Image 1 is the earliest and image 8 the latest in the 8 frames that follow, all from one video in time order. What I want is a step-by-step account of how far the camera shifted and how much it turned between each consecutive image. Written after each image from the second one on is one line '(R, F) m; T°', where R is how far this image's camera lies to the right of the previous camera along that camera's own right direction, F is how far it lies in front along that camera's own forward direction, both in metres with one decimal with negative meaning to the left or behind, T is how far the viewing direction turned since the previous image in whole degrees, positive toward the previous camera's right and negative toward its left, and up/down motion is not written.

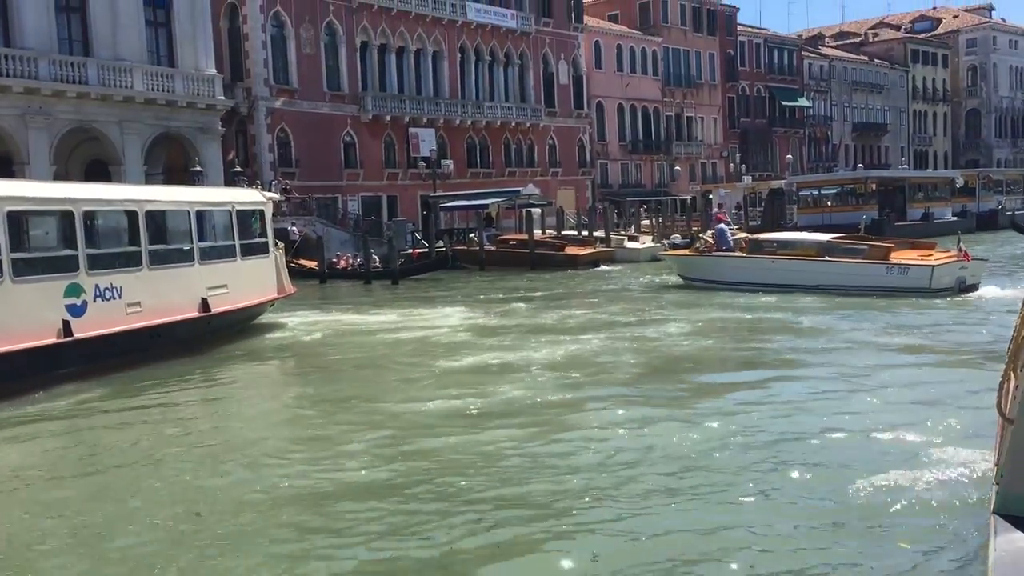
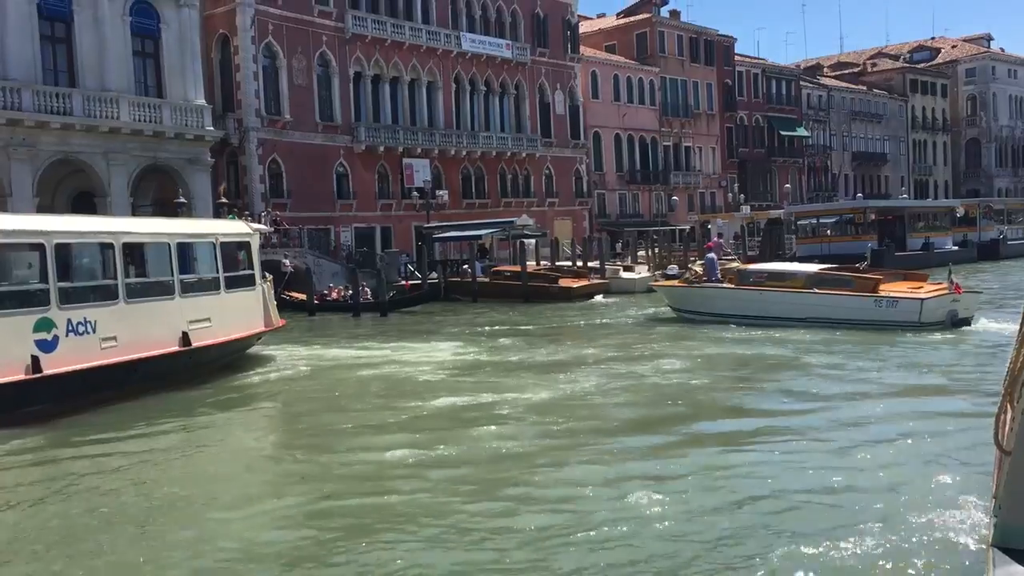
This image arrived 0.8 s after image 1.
(+0.3, +0.5) m; 0°
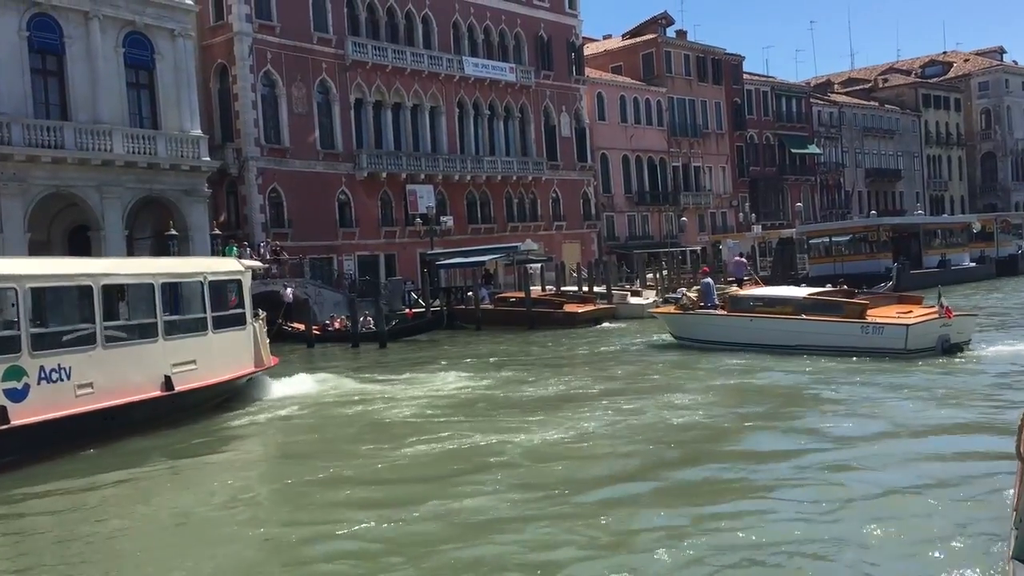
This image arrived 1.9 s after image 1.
(+0.4, +0.6) m; -1°
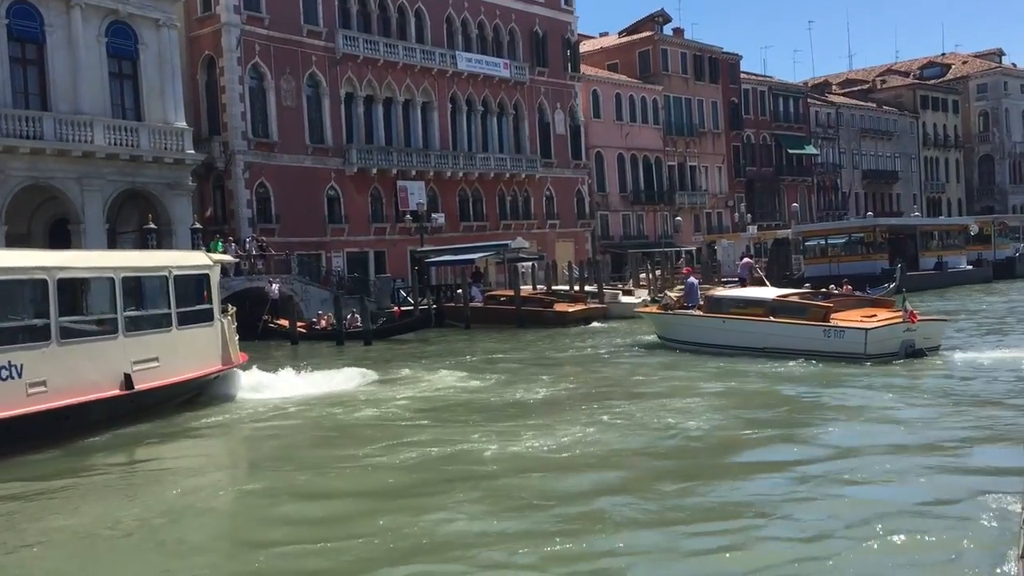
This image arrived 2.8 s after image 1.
(+0.2, +0.5) m; 0°
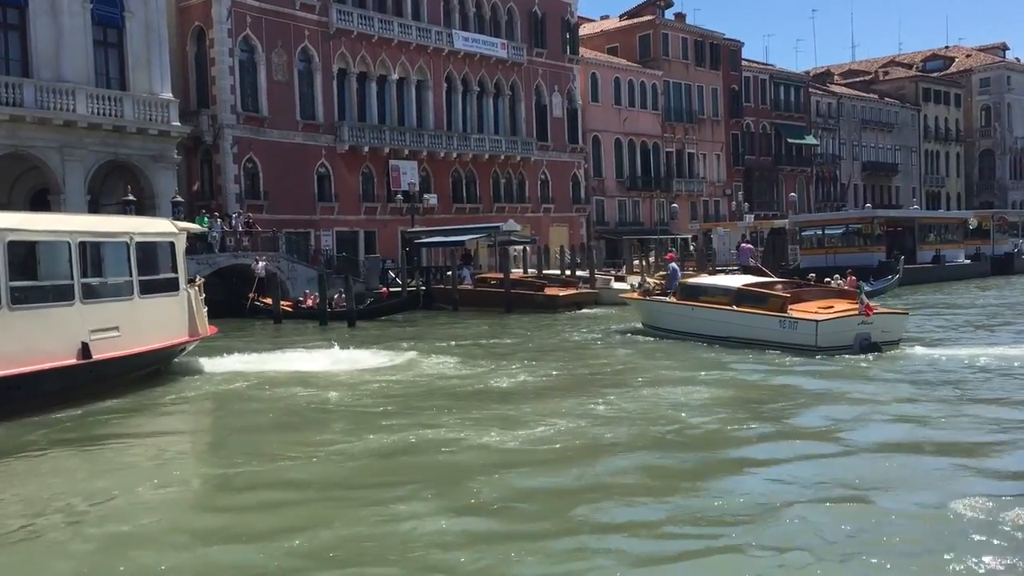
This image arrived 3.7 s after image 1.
(+0.2, +0.5) m; 0°
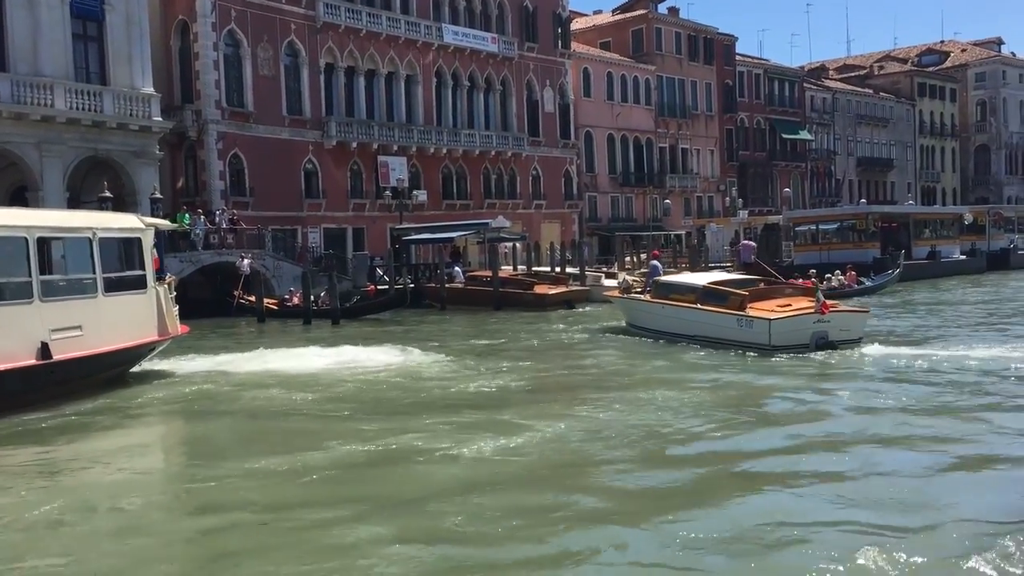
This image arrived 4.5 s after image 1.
(+0.2, +0.4) m; 0°
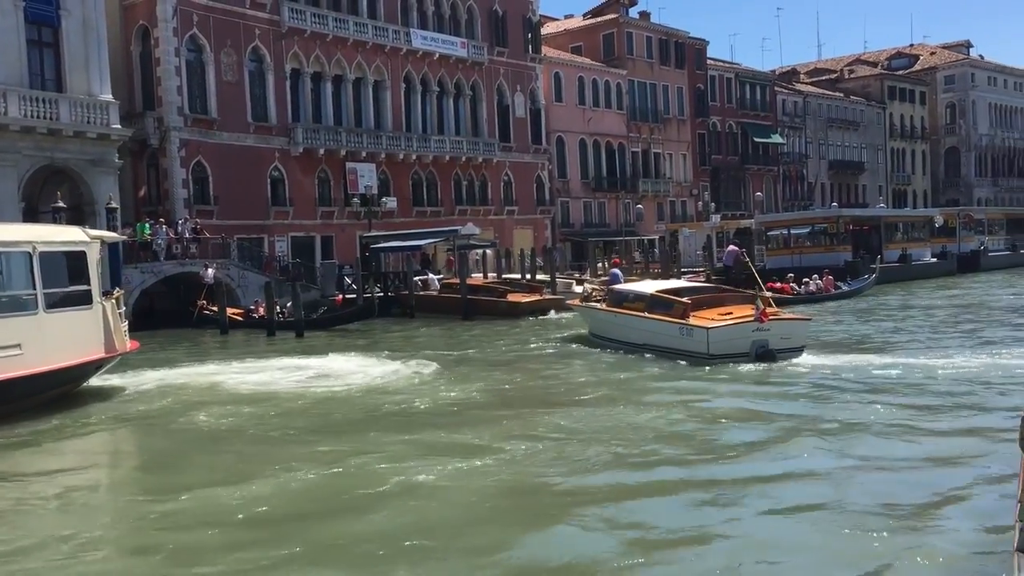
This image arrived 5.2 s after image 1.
(+0.2, +0.4) m; +1°
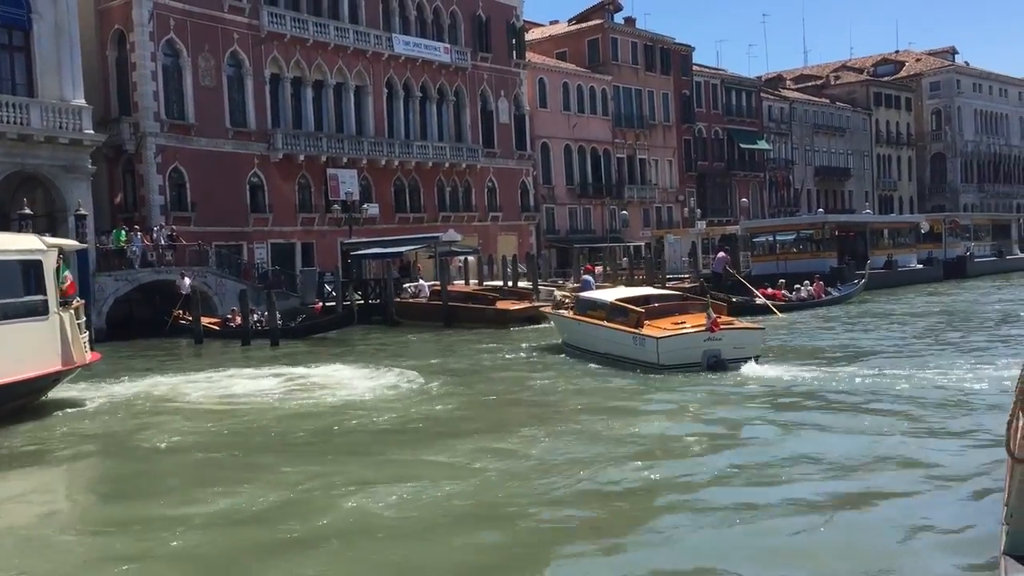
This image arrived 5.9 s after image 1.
(+0.2, +0.4) m; +1°
